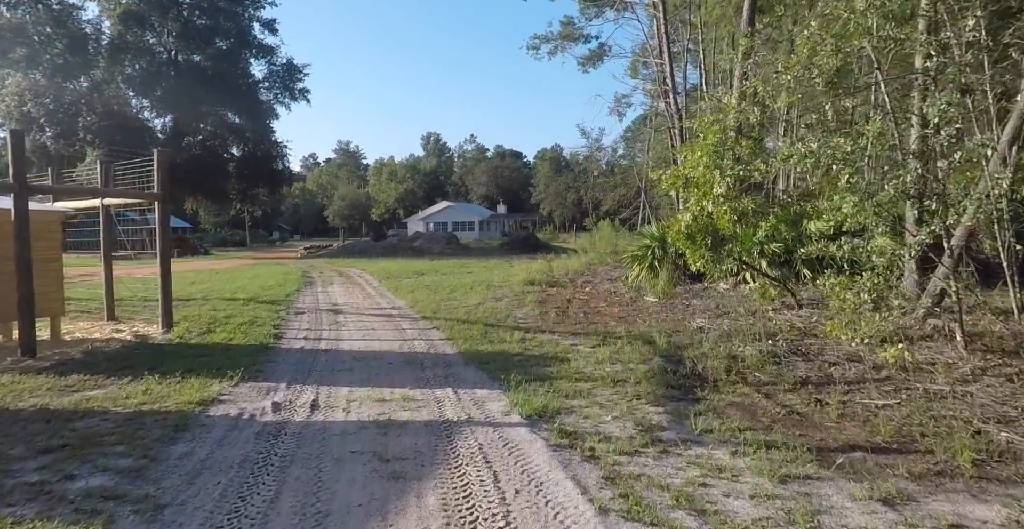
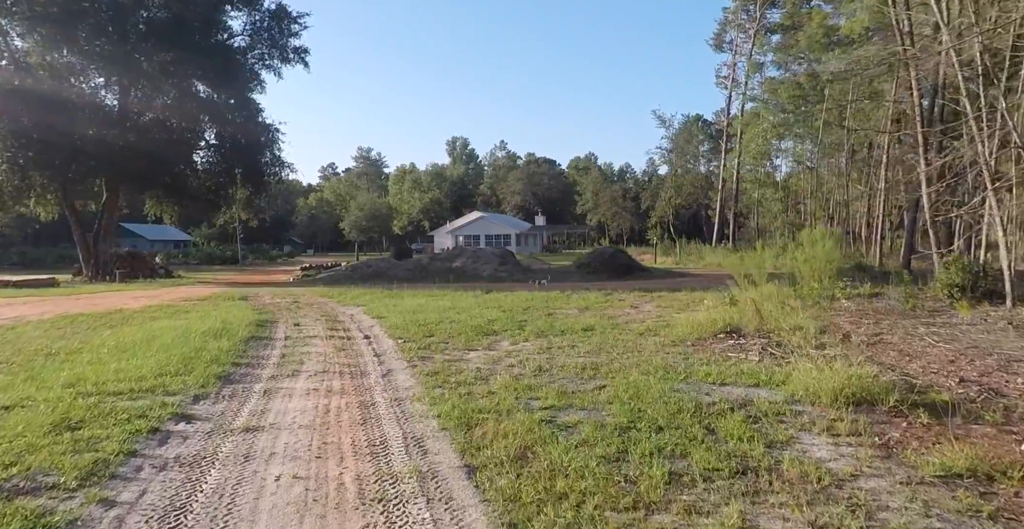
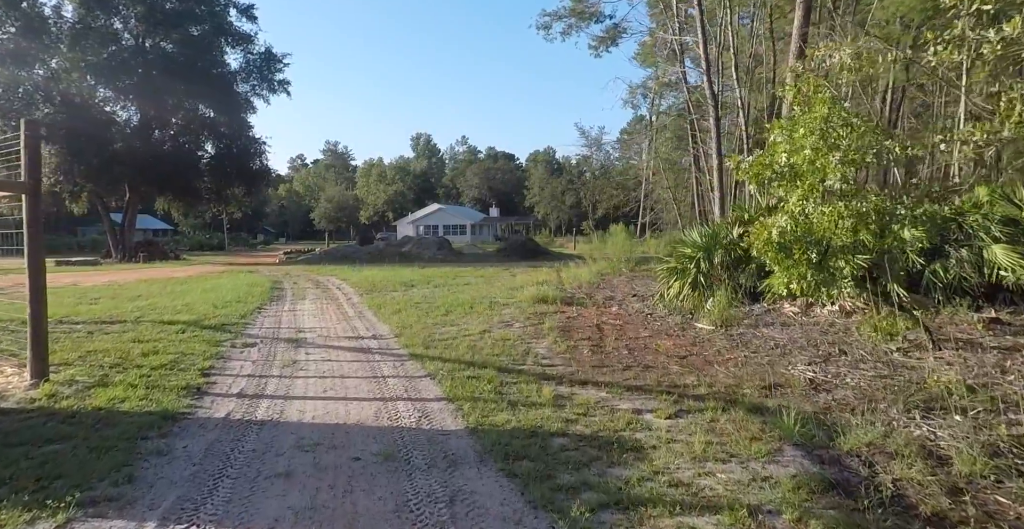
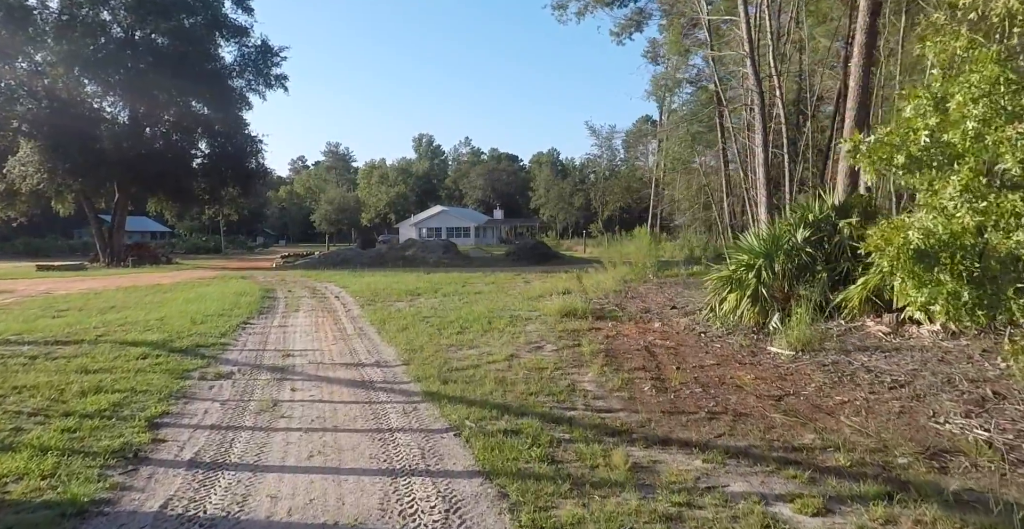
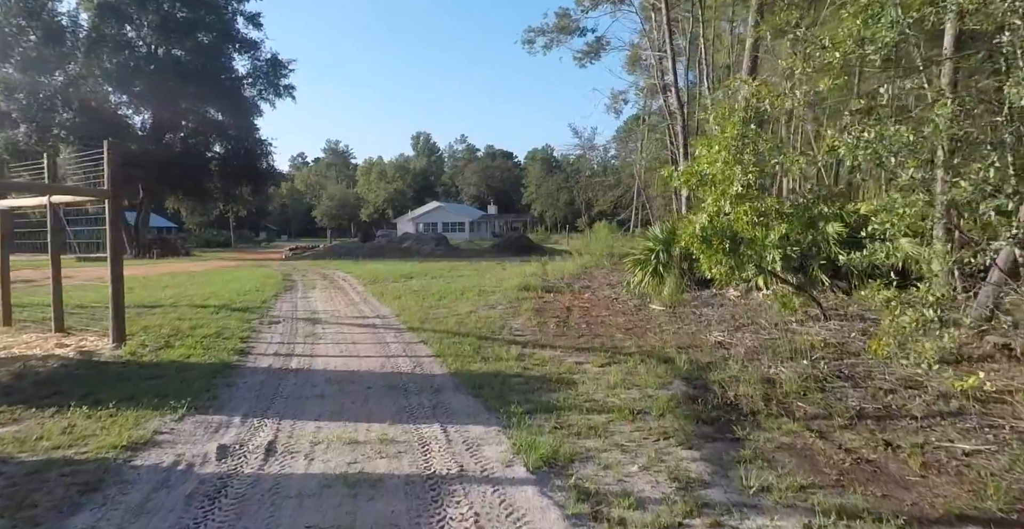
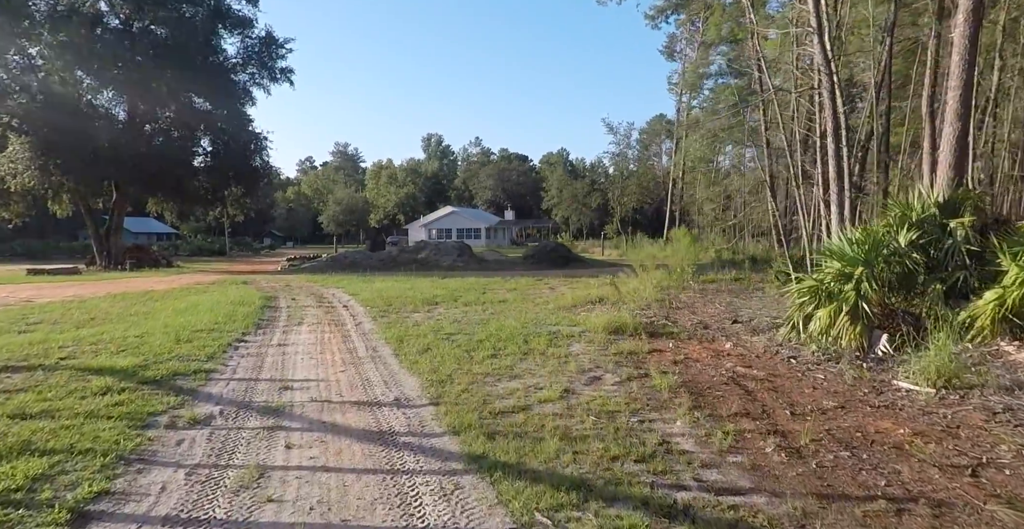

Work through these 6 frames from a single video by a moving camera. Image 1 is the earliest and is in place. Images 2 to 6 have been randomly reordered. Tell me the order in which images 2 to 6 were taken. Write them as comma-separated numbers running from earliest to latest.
5, 3, 4, 6, 2
